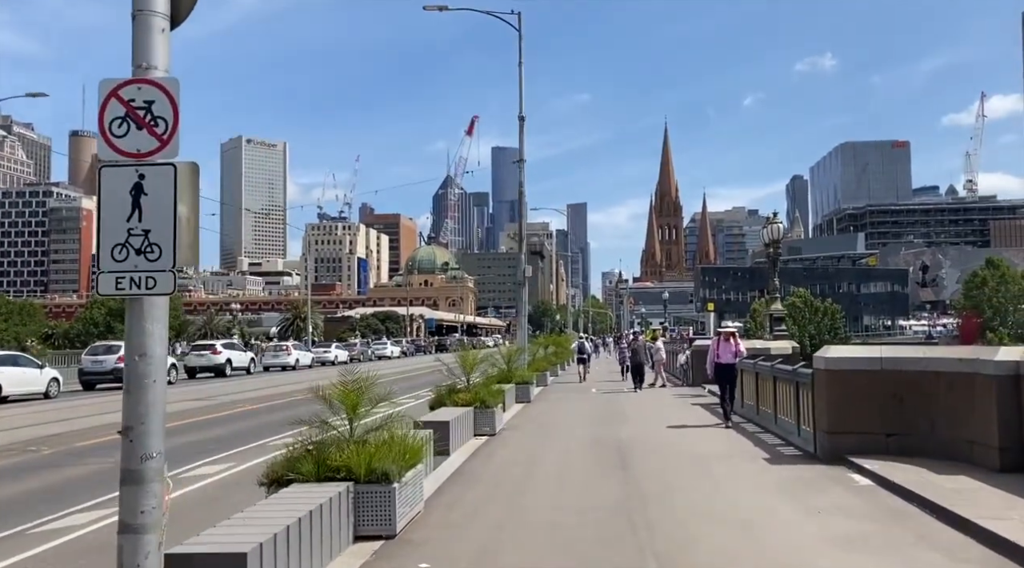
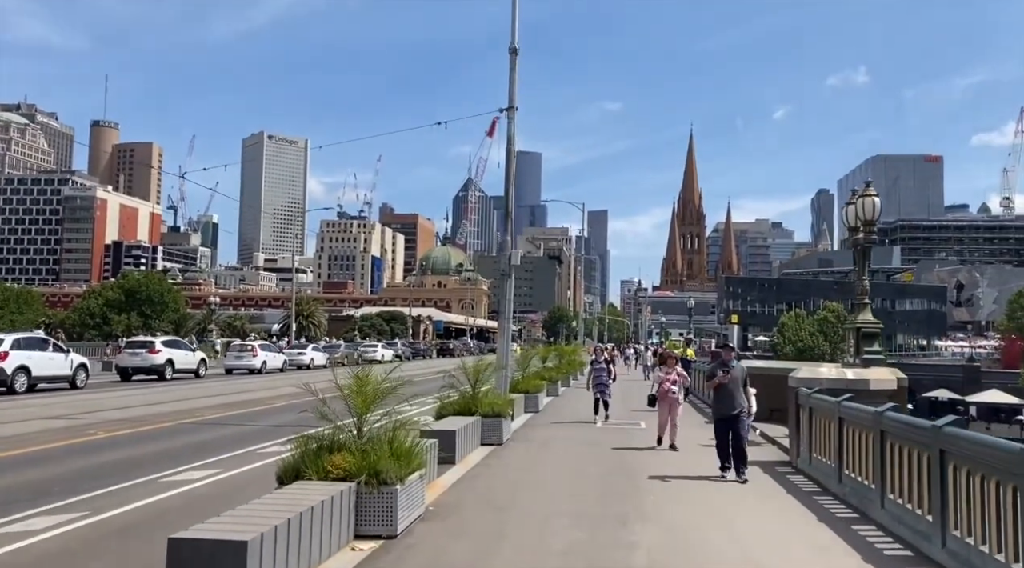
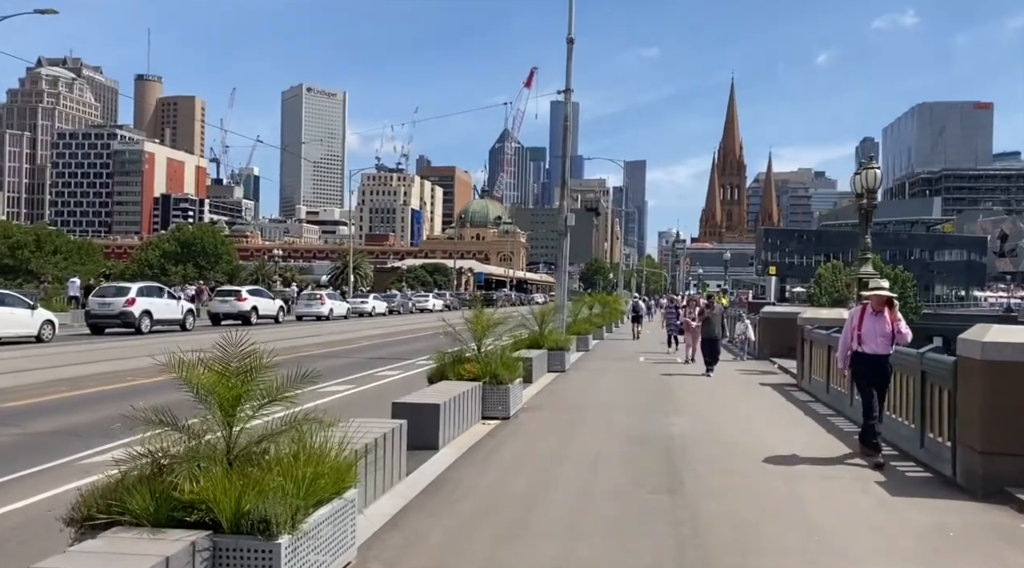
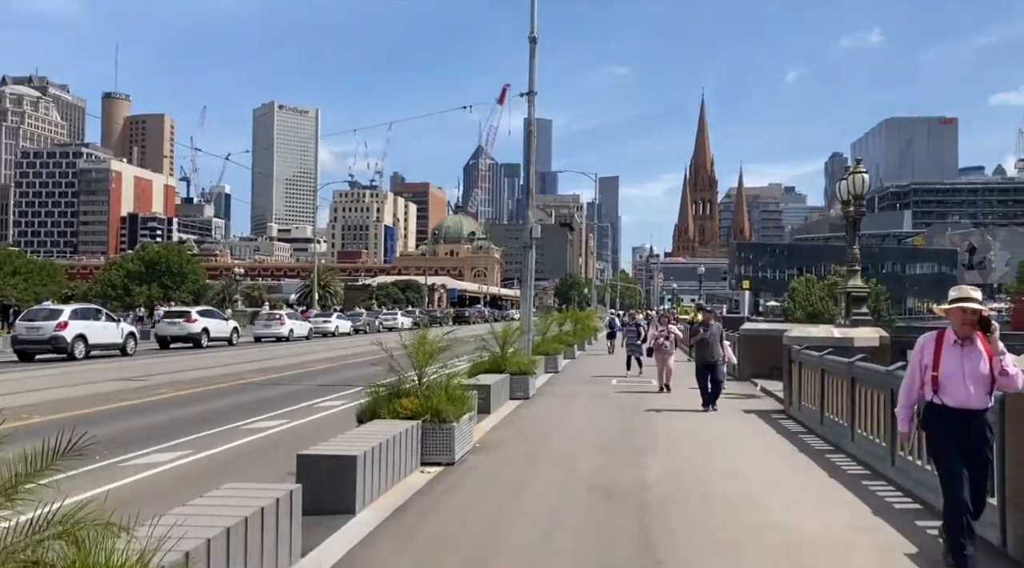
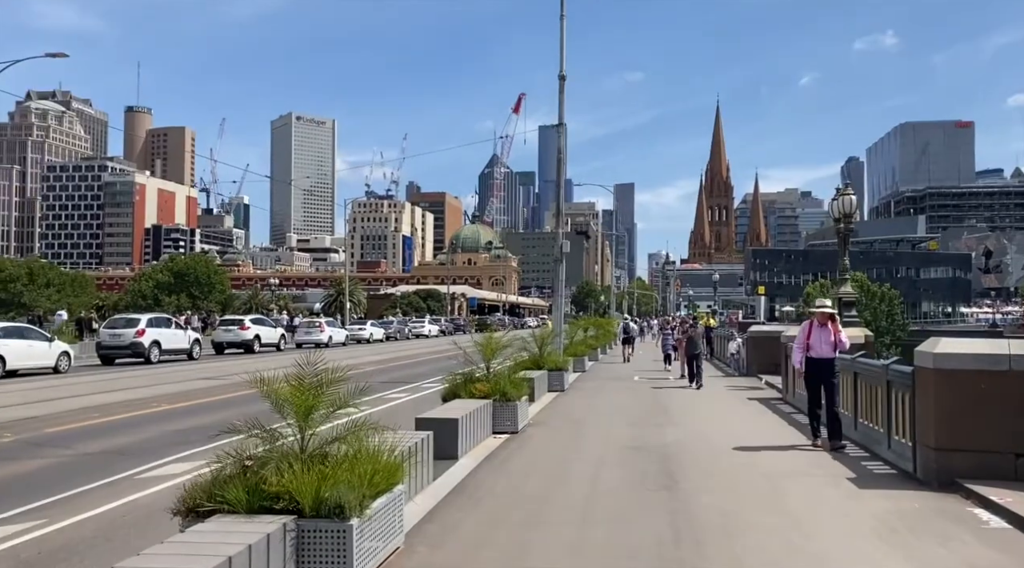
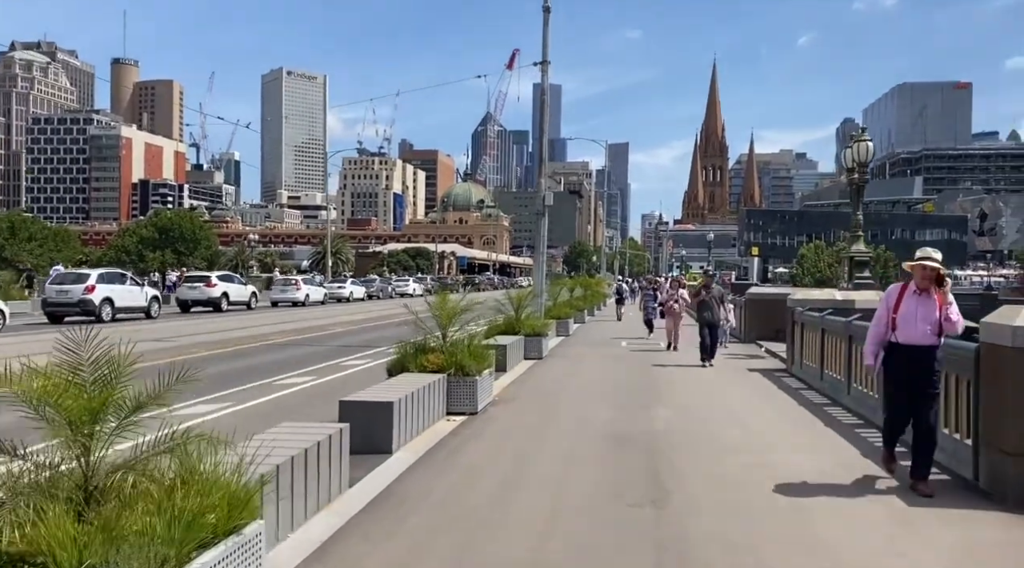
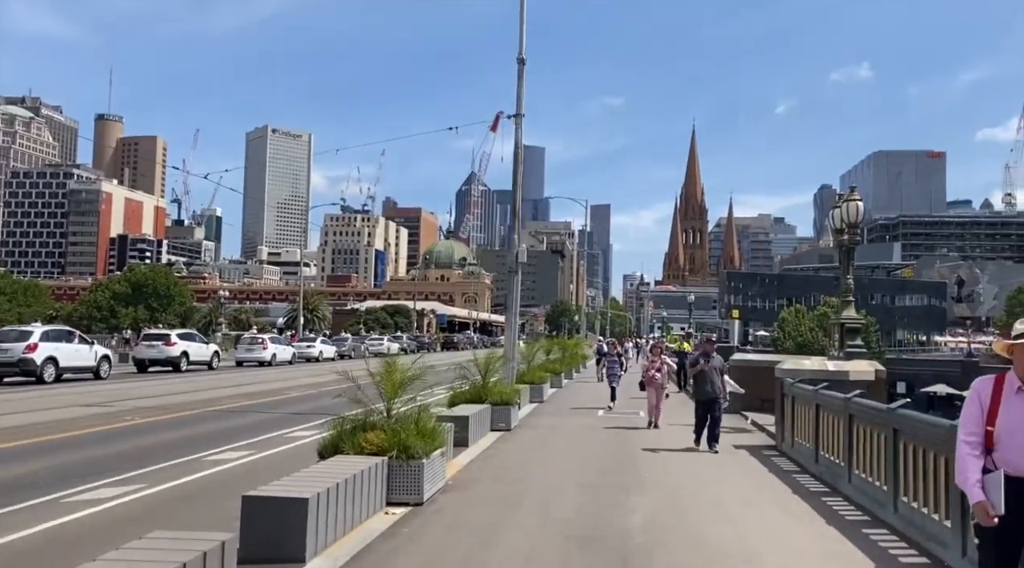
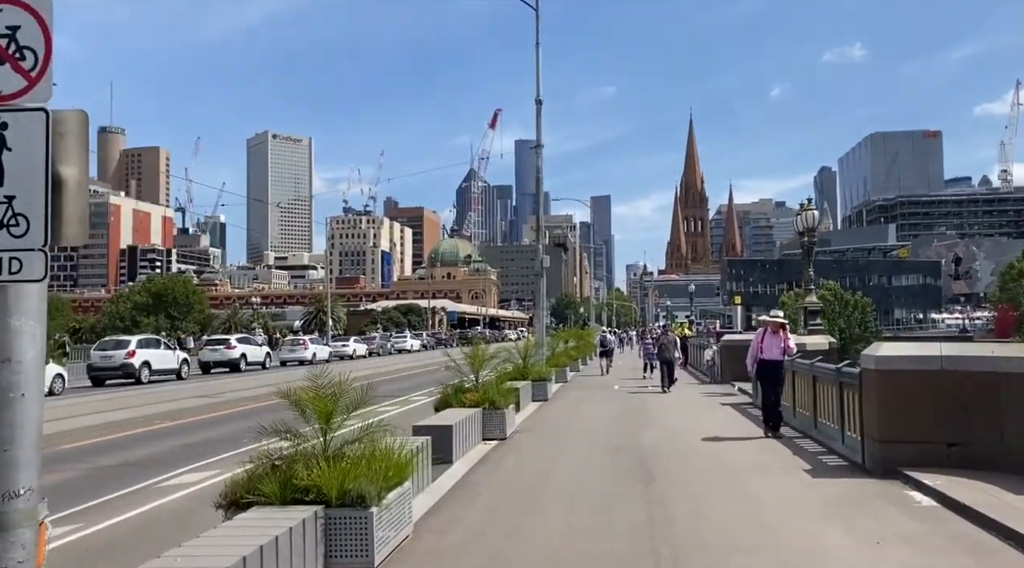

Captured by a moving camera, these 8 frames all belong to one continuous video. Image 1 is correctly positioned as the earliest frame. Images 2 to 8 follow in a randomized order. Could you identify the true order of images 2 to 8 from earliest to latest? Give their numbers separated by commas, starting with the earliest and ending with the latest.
8, 5, 3, 6, 4, 7, 2
